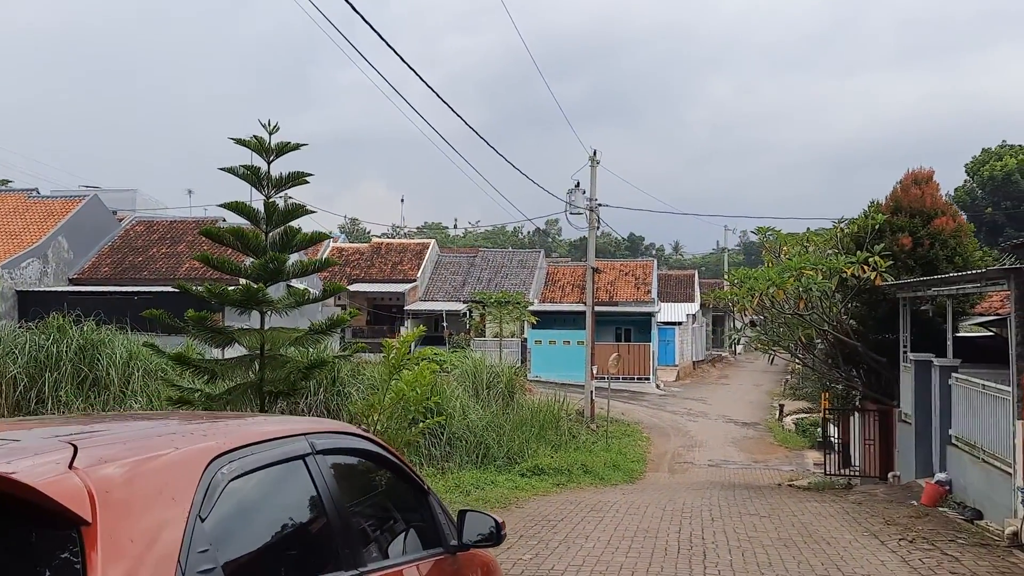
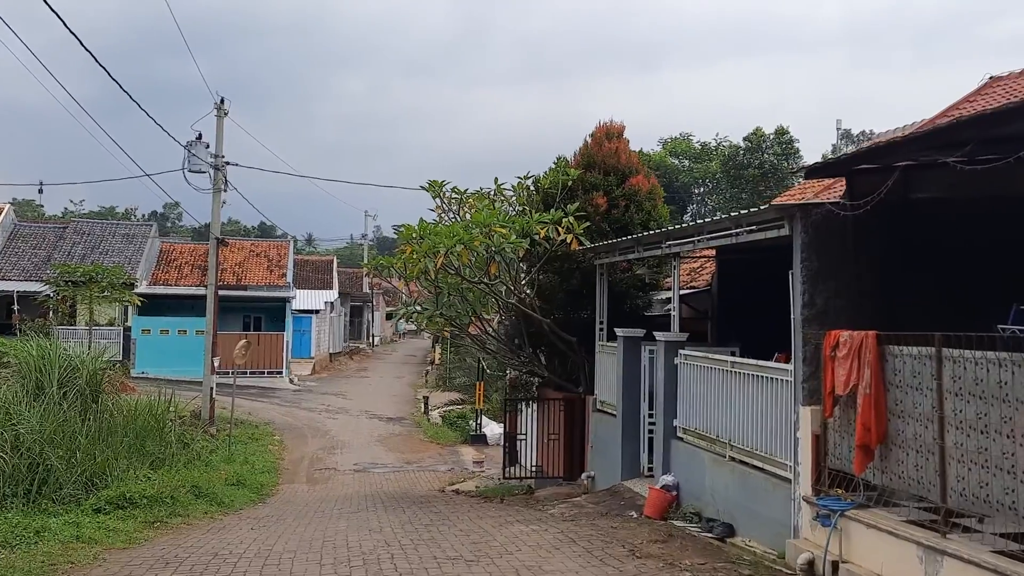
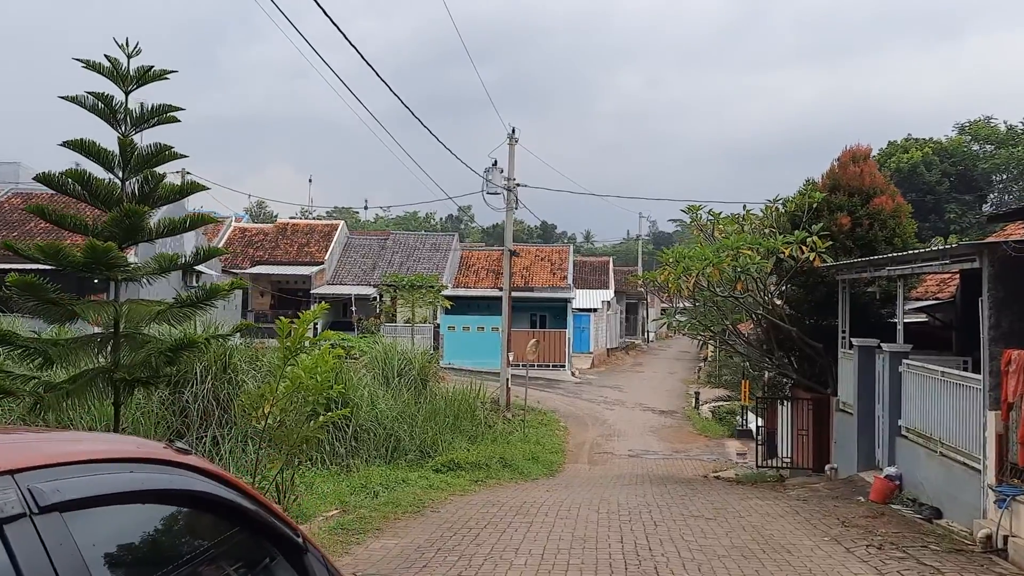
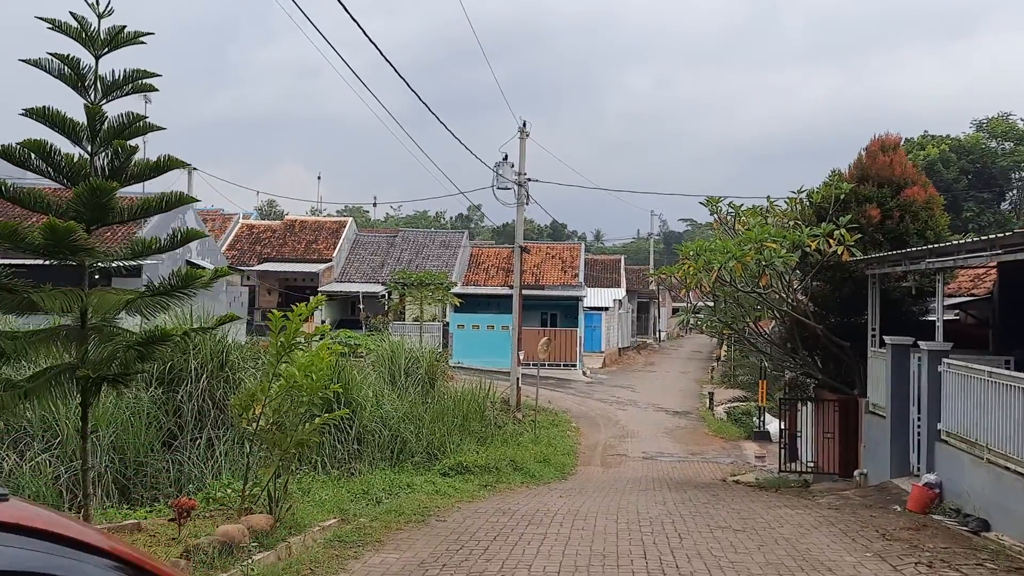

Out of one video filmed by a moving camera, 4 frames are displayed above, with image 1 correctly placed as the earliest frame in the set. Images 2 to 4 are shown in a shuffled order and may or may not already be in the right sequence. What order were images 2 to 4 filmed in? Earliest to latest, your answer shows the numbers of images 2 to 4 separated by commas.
3, 4, 2
